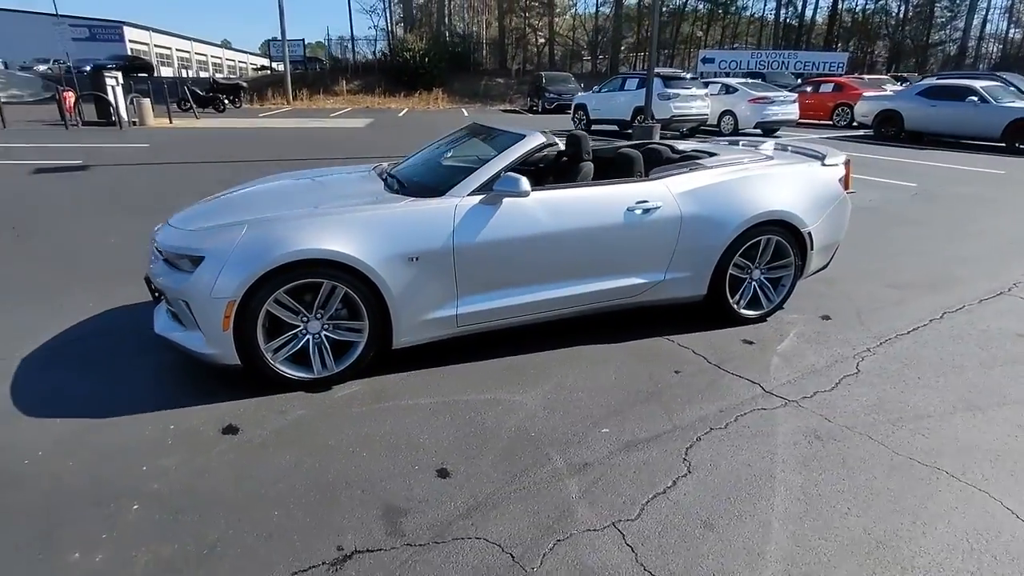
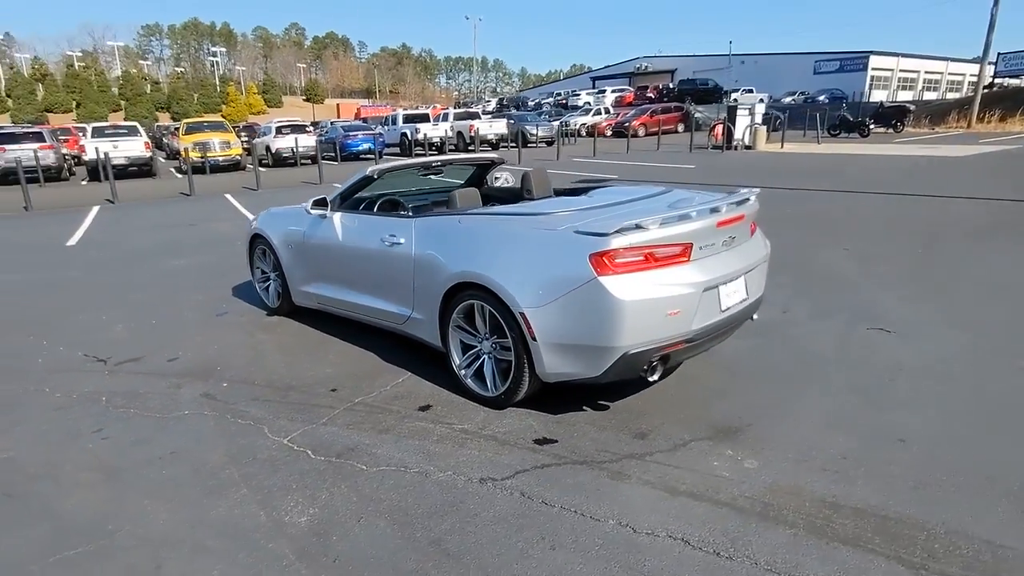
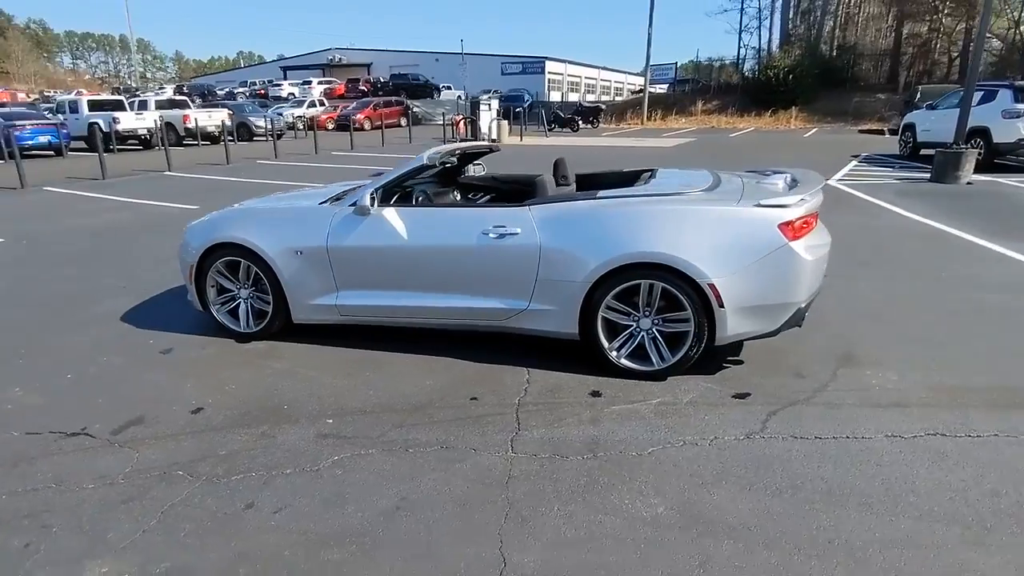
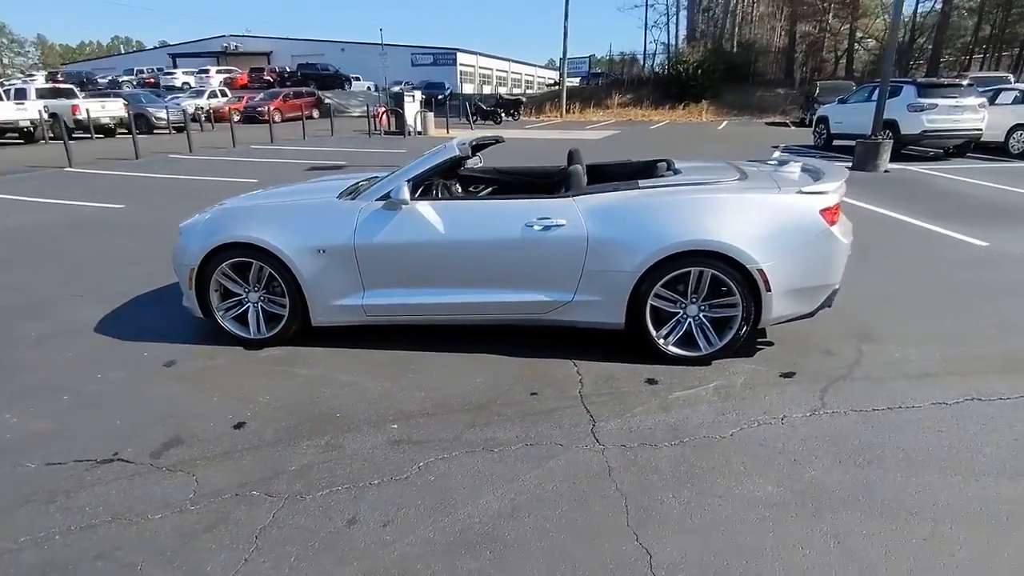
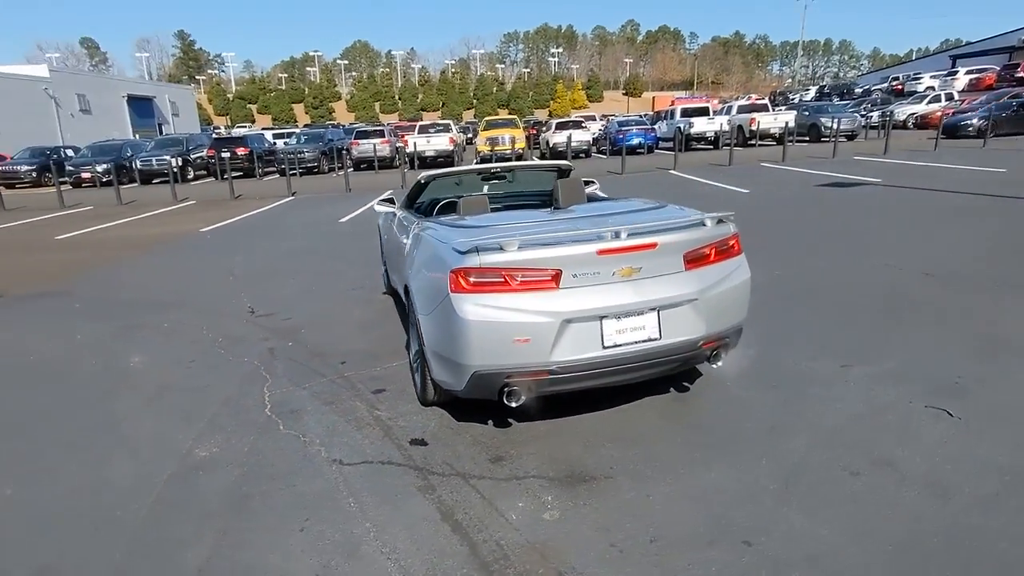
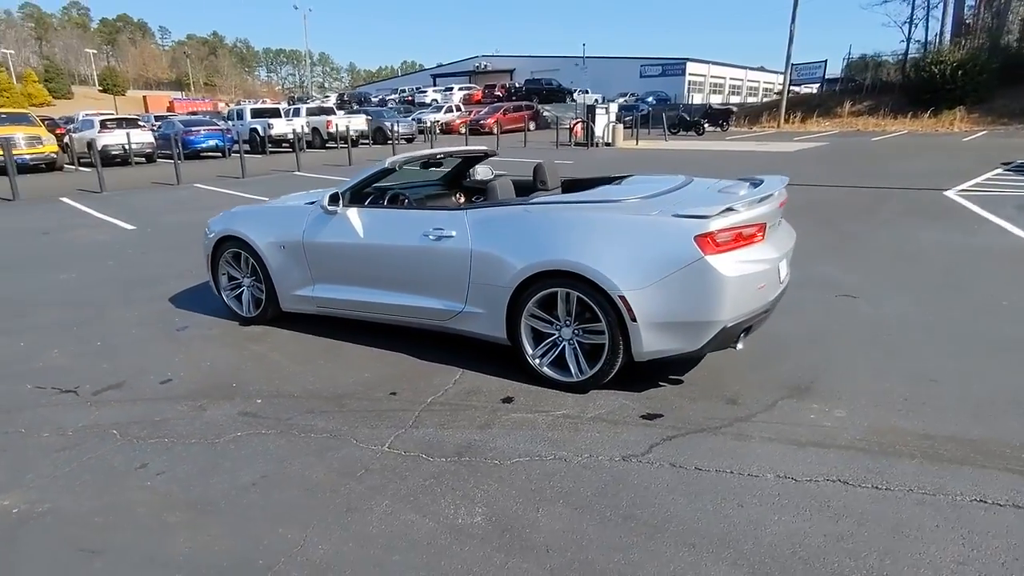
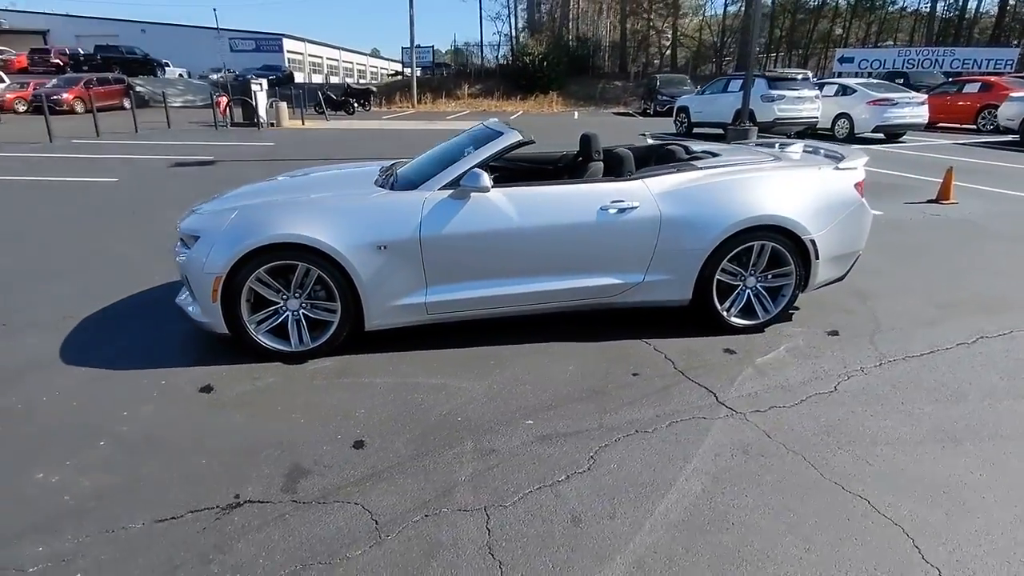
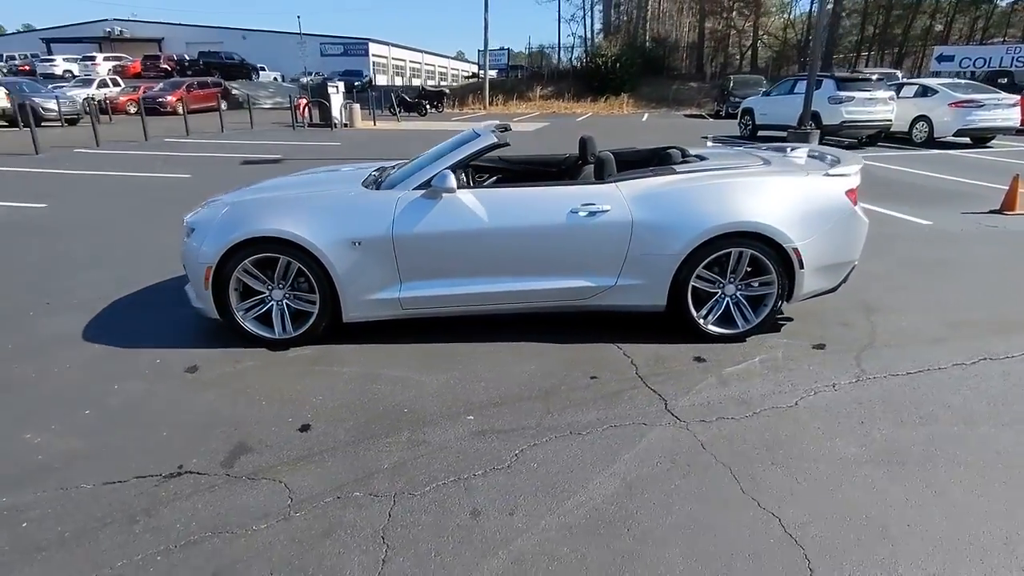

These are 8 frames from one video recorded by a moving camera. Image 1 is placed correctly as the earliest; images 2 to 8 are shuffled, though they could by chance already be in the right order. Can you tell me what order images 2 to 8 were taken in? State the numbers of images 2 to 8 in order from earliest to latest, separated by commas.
7, 8, 4, 3, 6, 2, 5
